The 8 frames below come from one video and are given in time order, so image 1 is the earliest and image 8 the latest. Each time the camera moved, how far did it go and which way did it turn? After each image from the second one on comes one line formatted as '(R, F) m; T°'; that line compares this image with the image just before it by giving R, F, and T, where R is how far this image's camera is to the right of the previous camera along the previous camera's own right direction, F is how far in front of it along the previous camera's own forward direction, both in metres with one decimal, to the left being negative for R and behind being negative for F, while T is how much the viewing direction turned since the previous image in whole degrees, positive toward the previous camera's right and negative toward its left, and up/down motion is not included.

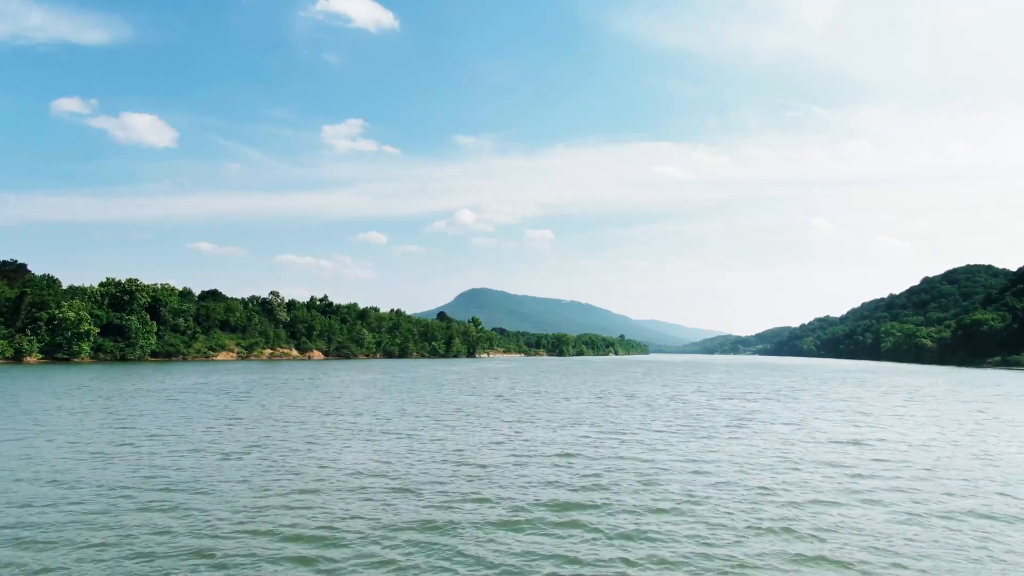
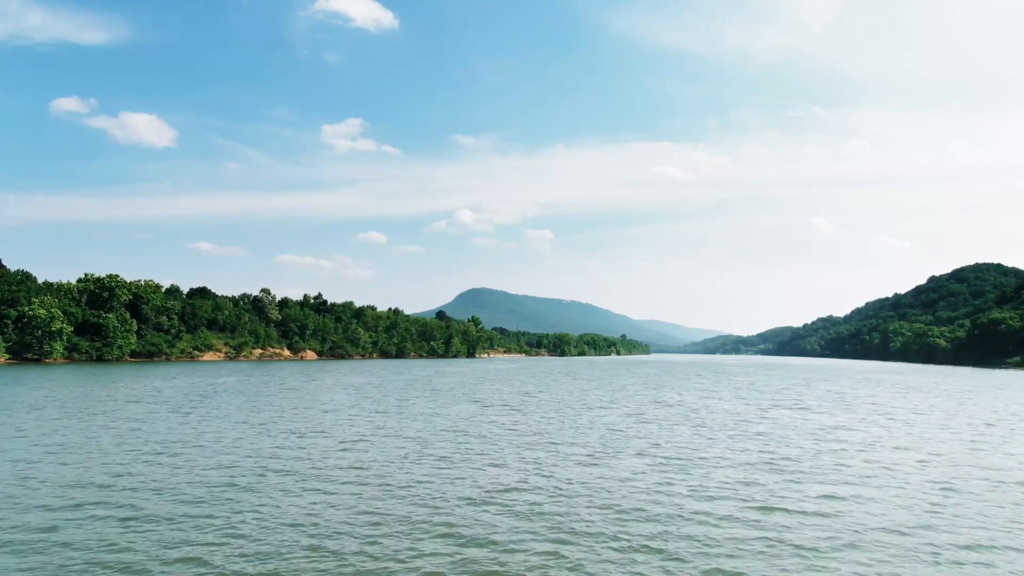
(-0.4, +7.3) m; 0°
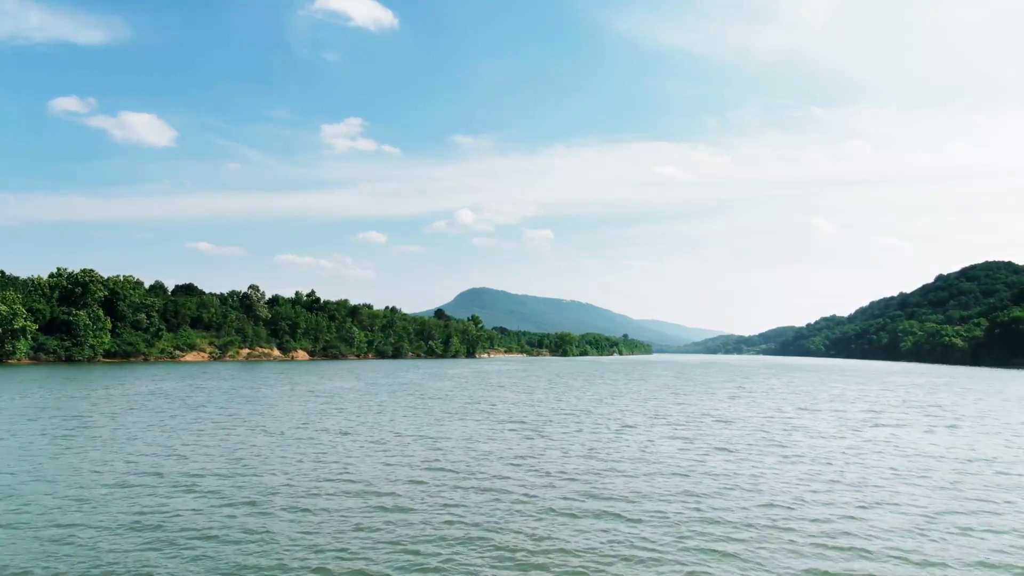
(-0.5, +8.2) m; 0°
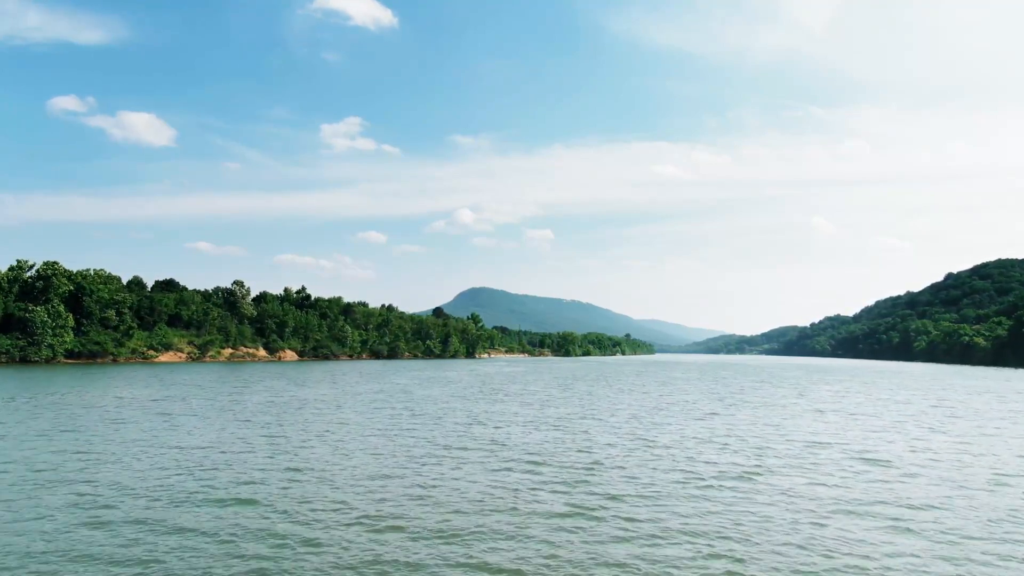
(-0.7, +10.2) m; 0°
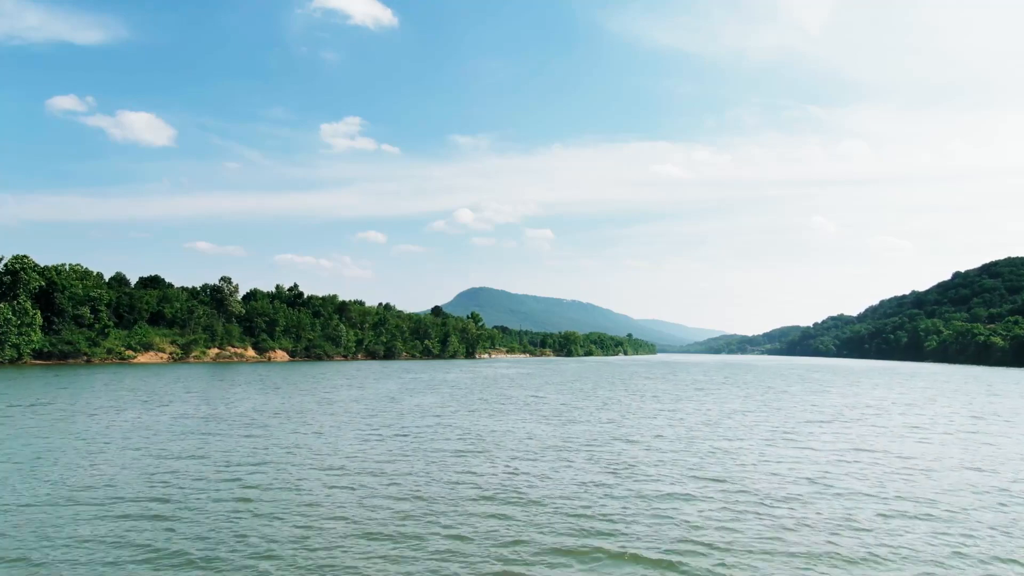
(-0.6, +7.4) m; 0°
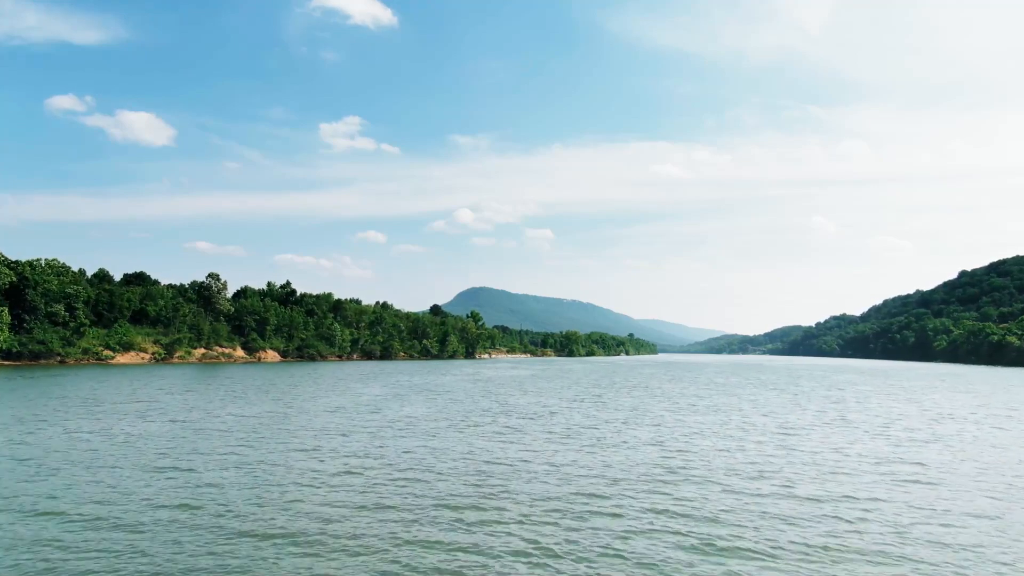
(-0.4, +6.3) m; 0°
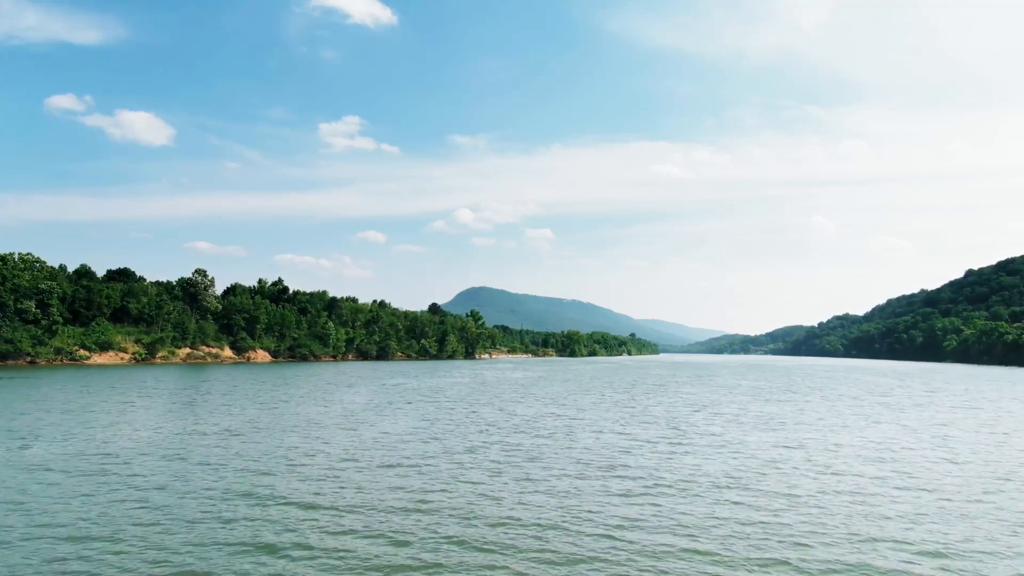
(-0.4, +6.3) m; 0°
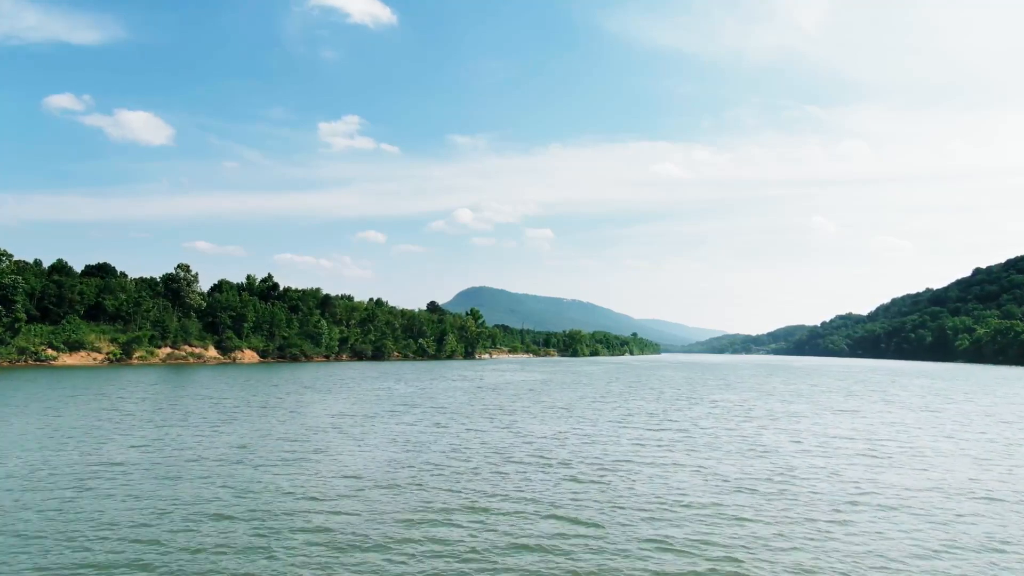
(-0.5, +7.3) m; 0°
